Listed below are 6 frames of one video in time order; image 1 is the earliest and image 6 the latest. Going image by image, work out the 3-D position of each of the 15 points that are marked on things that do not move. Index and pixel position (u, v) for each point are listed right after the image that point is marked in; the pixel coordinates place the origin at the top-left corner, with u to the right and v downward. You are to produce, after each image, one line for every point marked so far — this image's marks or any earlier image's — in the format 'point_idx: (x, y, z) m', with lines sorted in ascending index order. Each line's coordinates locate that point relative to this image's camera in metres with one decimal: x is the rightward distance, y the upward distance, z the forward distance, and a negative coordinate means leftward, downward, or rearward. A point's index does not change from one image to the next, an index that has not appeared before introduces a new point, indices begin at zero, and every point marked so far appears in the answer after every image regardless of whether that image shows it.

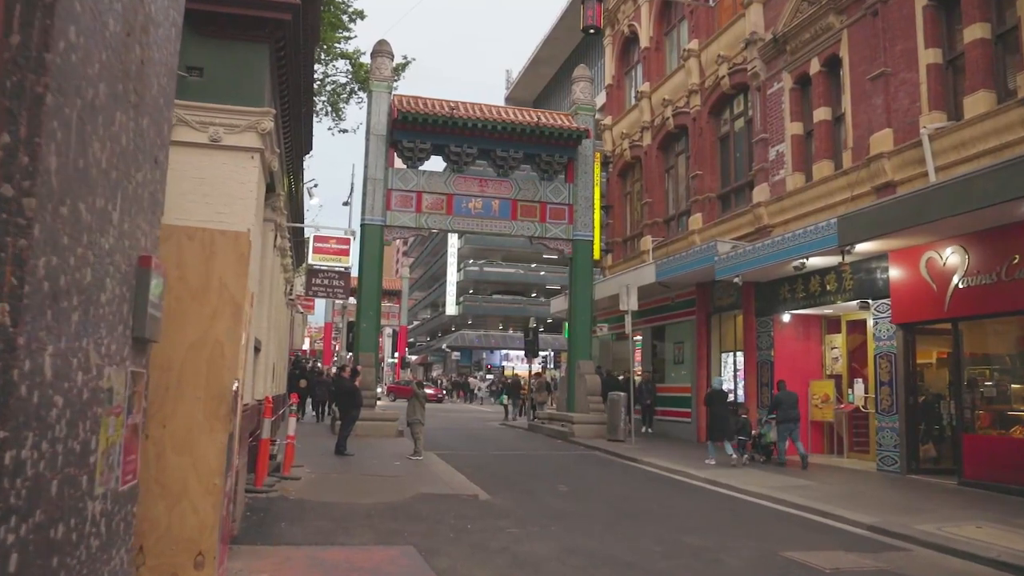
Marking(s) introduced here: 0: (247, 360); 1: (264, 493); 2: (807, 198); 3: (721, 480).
0: (-2.7, -0.8, +8.2) m
1: (-2.9, -2.4, +9.5) m
2: (+5.9, +1.8, +16.2) m
3: (+3.4, -3.1, +12.9) m
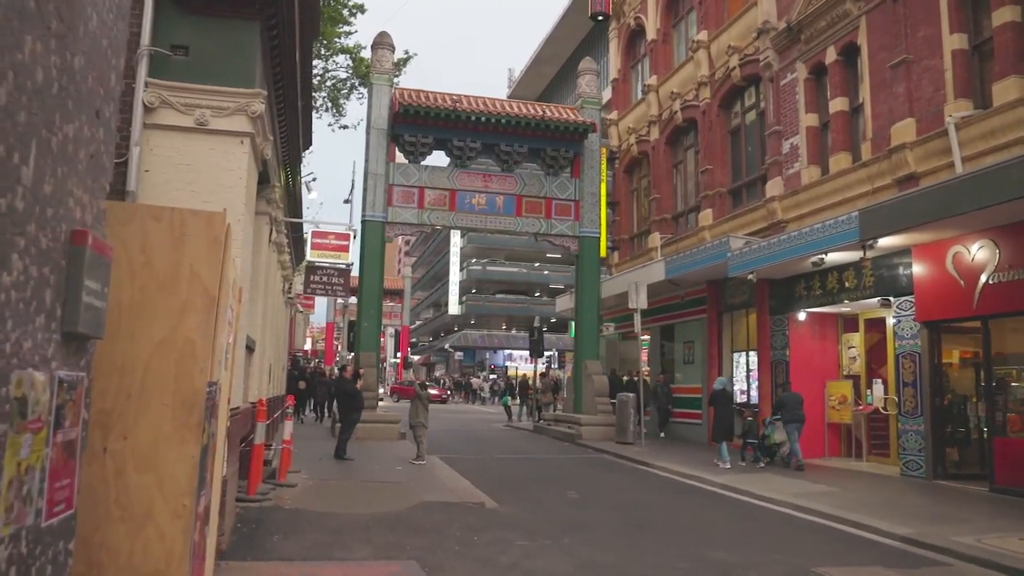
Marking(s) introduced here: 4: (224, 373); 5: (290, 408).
0: (-2.6, -0.7, +7.6) m
1: (-2.8, -2.4, +8.9) m
2: (+6.1, +1.9, +15.6) m
3: (+3.5, -3.0, +12.3) m
4: (-1.9, -0.6, +5.4) m
5: (-3.0, -1.7, +10.9) m
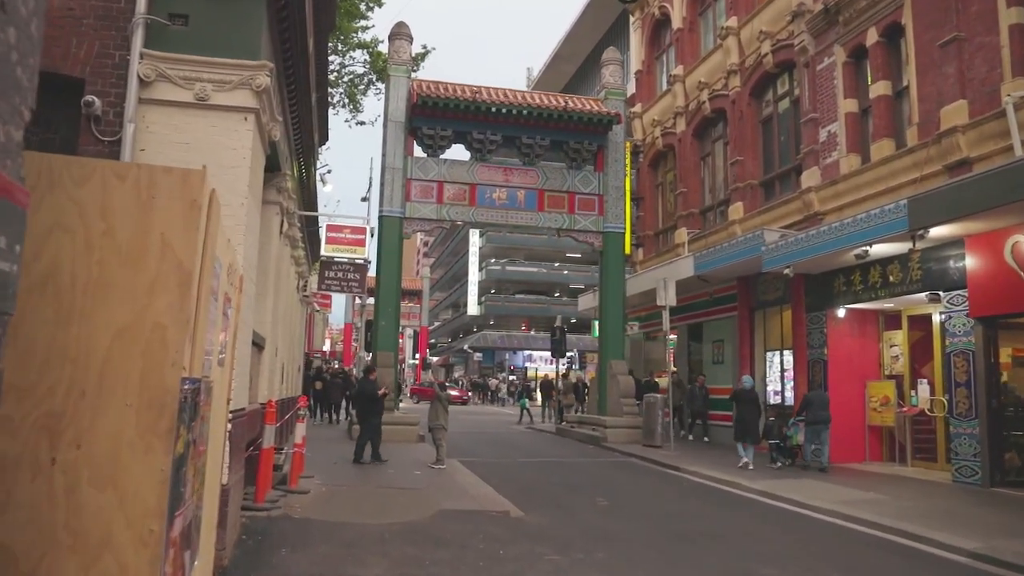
0: (-2.4, -0.6, +7.0) m
1: (-2.6, -2.3, +8.3) m
2: (+6.5, +2.0, +14.7) m
3: (+3.9, -3.0, +11.5) m
4: (-1.7, -0.5, +4.7) m
5: (-2.7, -1.6, +10.3) m
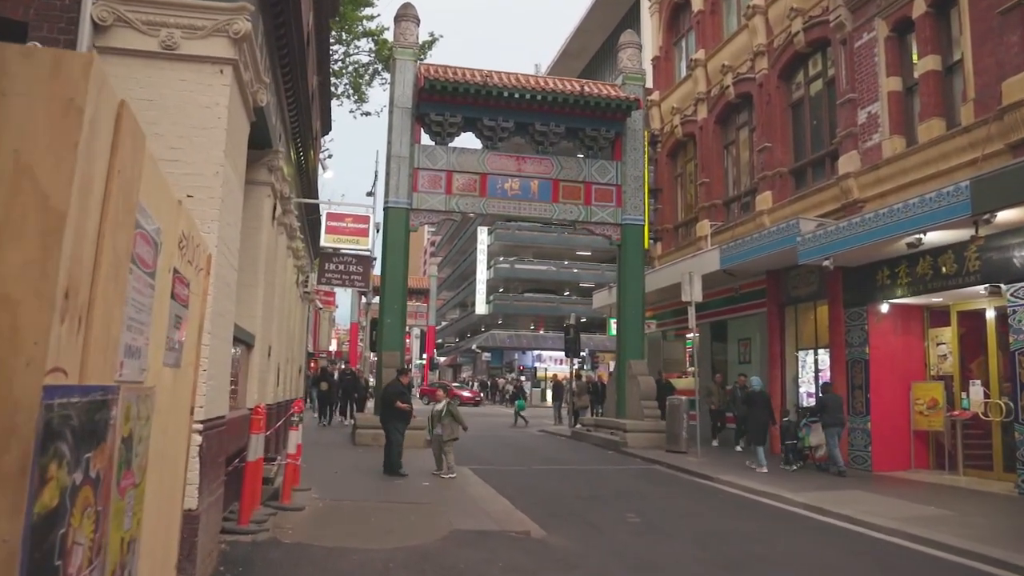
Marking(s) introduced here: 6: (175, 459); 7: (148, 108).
0: (-2.2, -0.5, +5.9) m
1: (-2.3, -2.2, +7.1) m
2: (+6.8, +2.1, +13.5) m
3: (+4.1, -2.8, +10.3) m
4: (-1.6, -0.4, +3.6) m
5: (-2.5, -1.5, +9.2) m
6: (-1.7, -0.9, +4.1) m
7: (-2.6, +1.3, +5.7) m
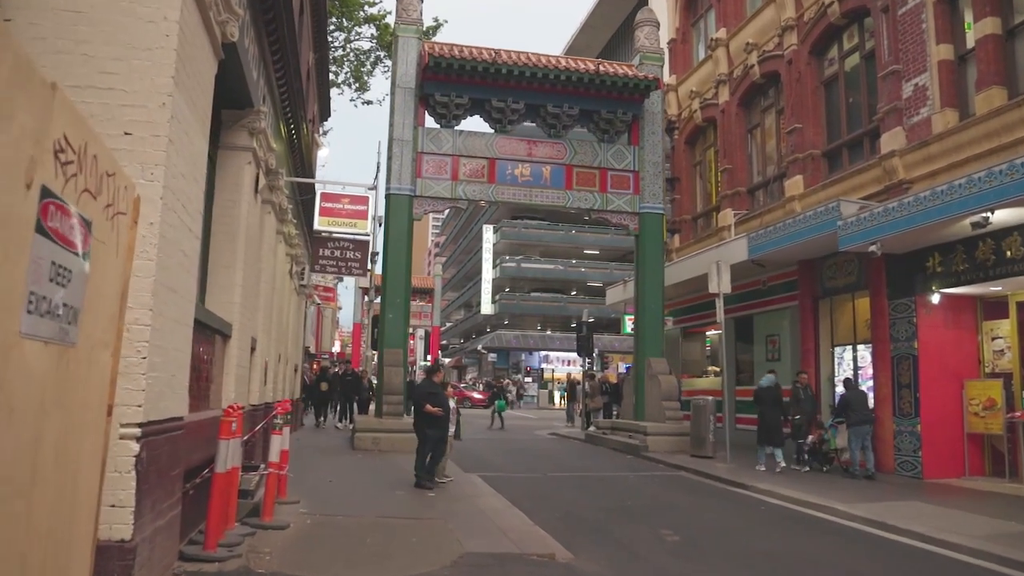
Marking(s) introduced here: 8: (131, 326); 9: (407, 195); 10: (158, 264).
0: (-2.0, -0.3, +4.6) m
1: (-2.2, -2.0, +5.9) m
2: (+7.0, +2.3, +12.2) m
3: (+4.3, -2.6, +9.0) m
4: (-1.4, -0.2, +2.3) m
5: (-2.3, -1.3, +7.9) m
6: (-1.6, -0.7, +2.8) m
7: (-2.4, +1.5, +4.4) m
8: (-2.1, -0.2, +4.3) m
9: (-2.3, +2.0, +17.3) m
10: (-1.9, +0.1, +4.4) m
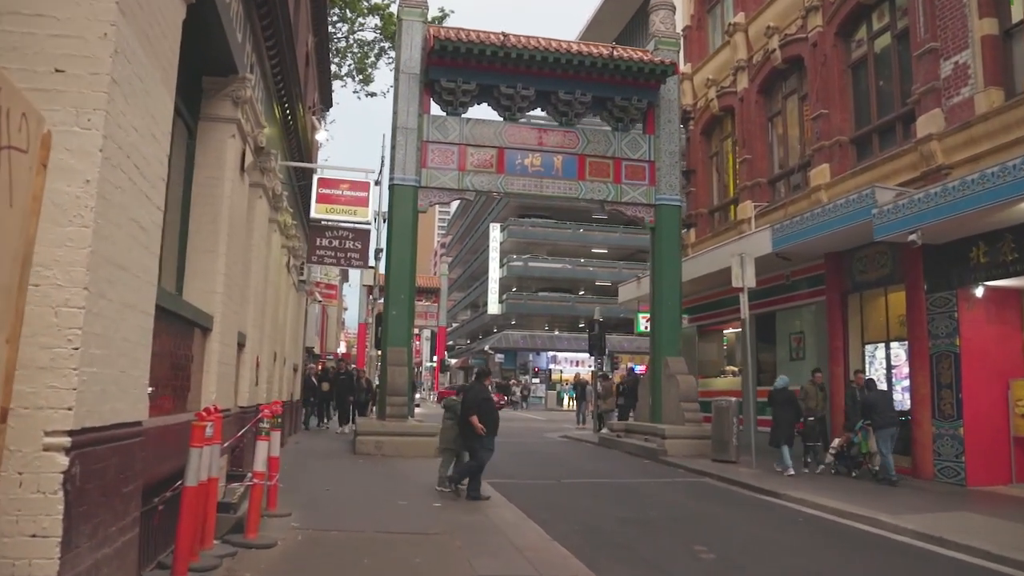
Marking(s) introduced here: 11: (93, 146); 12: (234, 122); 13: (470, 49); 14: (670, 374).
0: (-1.9, -0.2, +3.7) m
1: (-2.0, -1.9, +5.0) m
2: (+7.1, +2.4, +11.3) m
3: (+4.4, -2.5, +8.1) m
4: (-1.3, -0.1, +1.4) m
5: (-2.1, -1.2, +7.0) m
6: (-1.5, -0.5, +2.0) m
7: (-2.3, +1.6, +3.6) m
8: (-2.0, -0.1, +3.5) m
9: (-2.1, +2.1, +16.5) m
10: (-1.8, +0.3, +3.5) m
11: (-1.8, +0.6, +3.5) m
12: (-2.5, +1.5, +7.2) m
13: (-0.9, +4.9, +16.5) m
14: (+3.4, -1.8, +17.0) m
